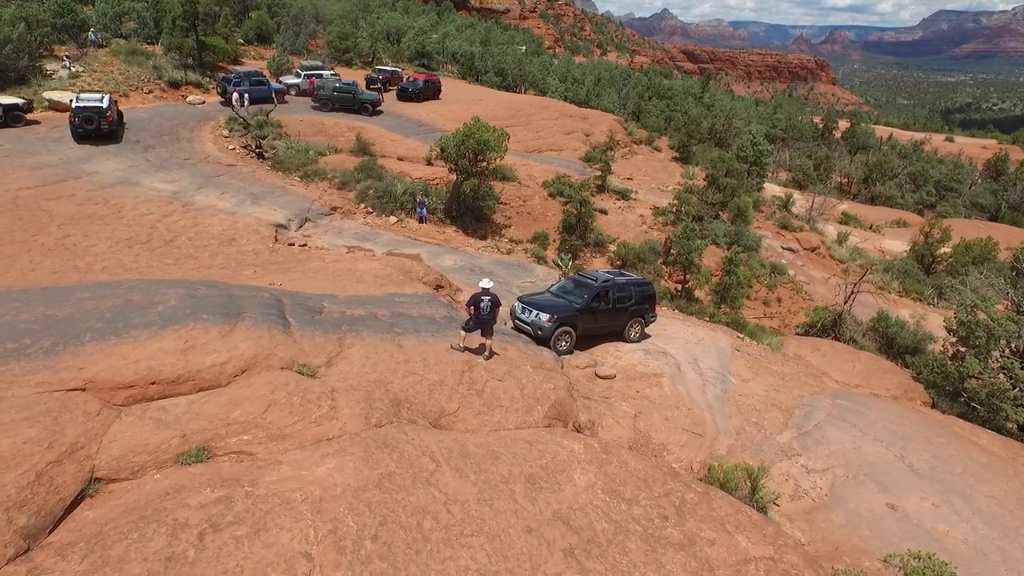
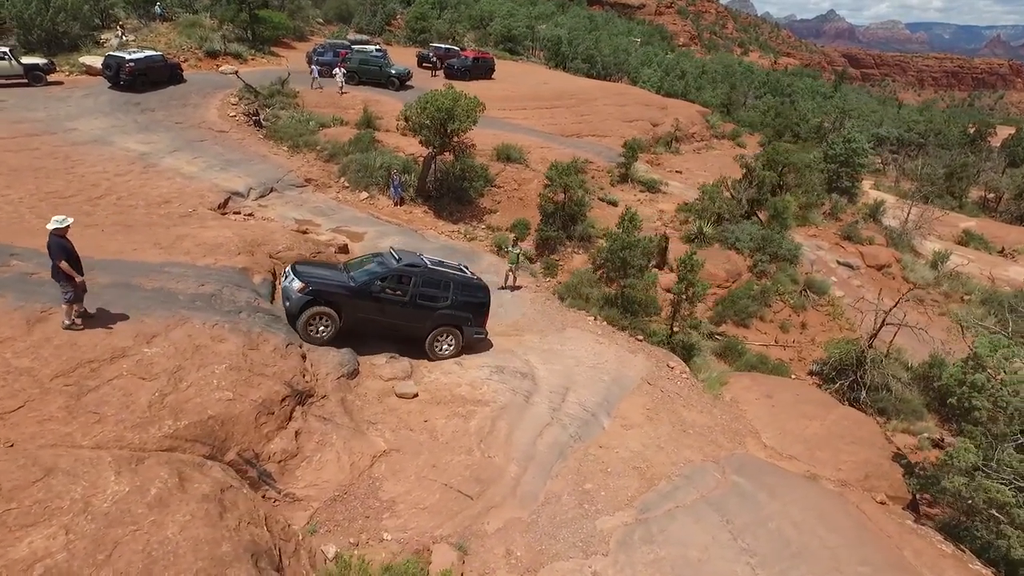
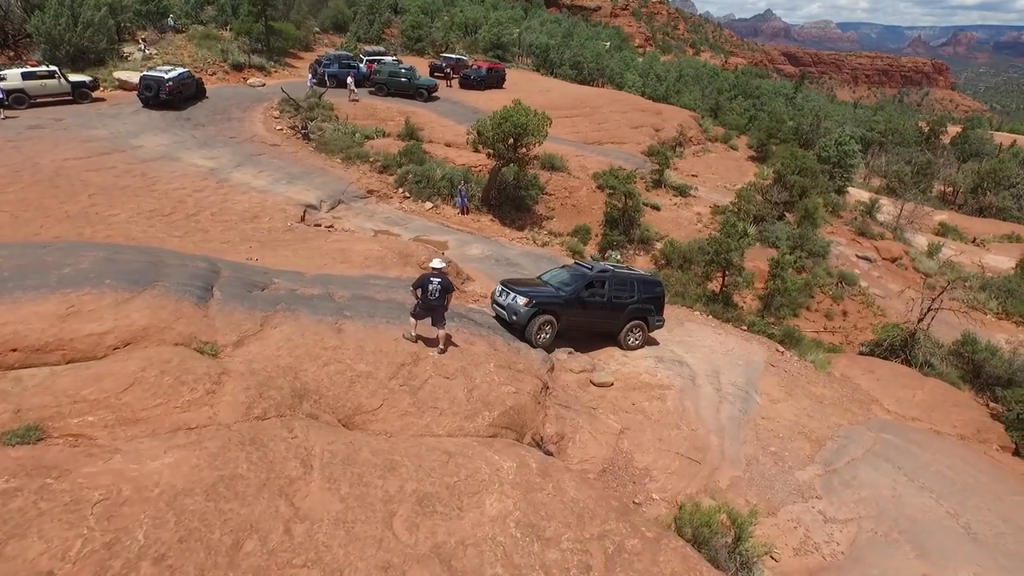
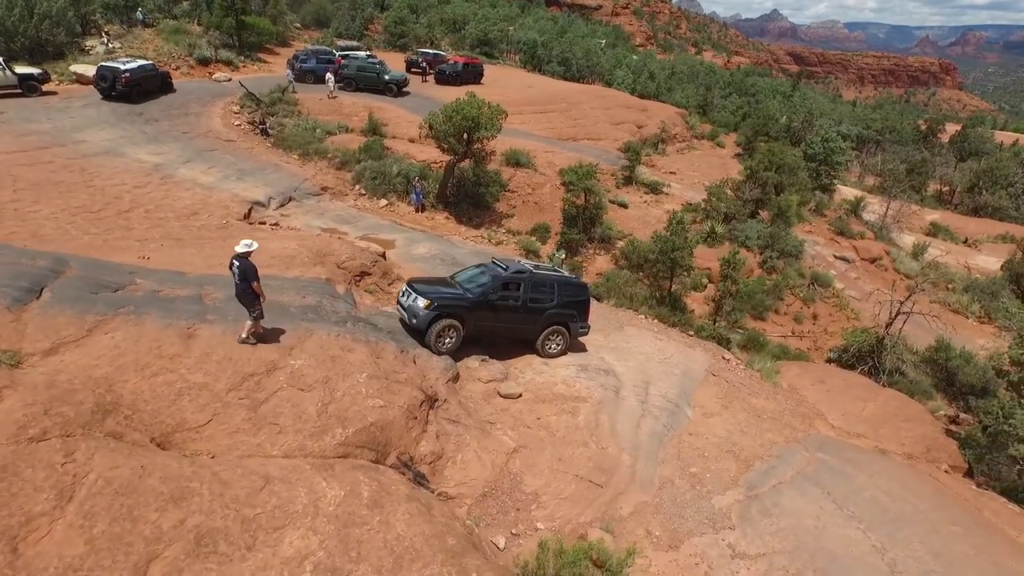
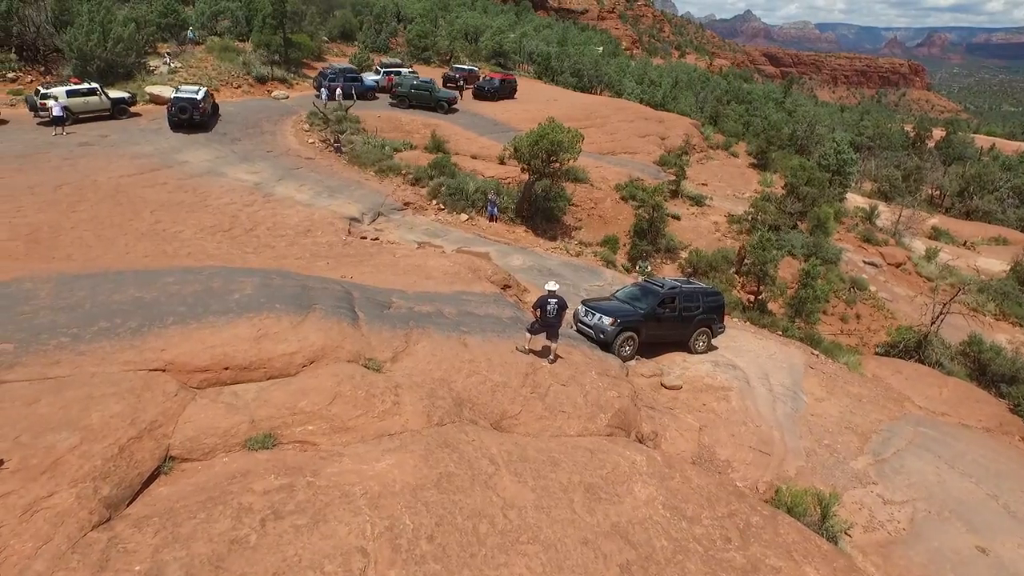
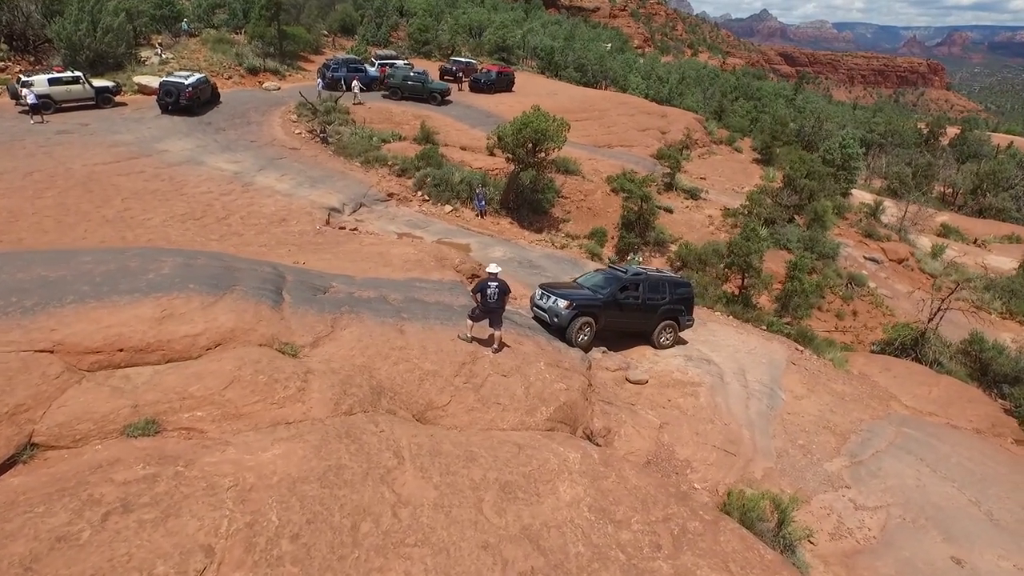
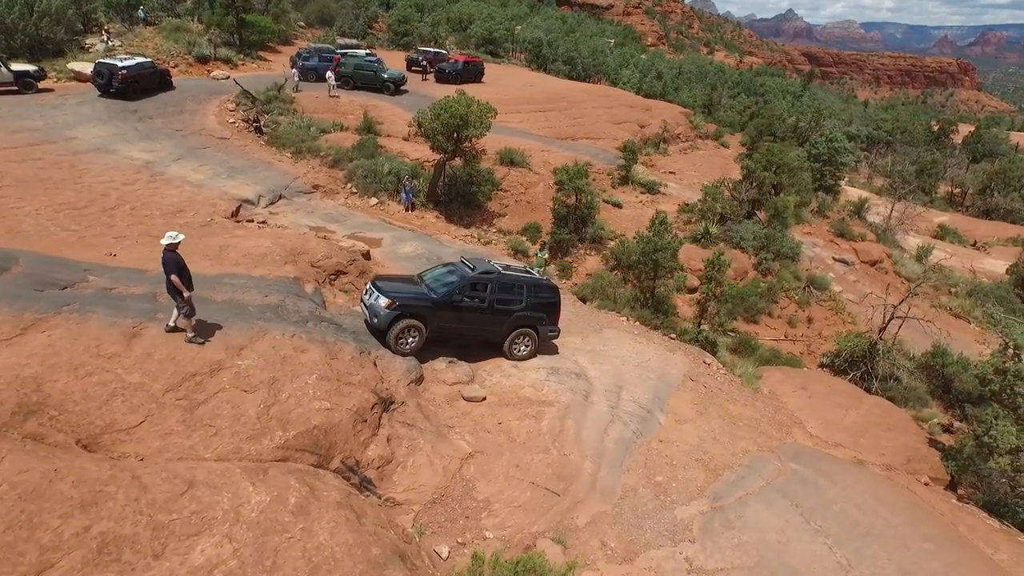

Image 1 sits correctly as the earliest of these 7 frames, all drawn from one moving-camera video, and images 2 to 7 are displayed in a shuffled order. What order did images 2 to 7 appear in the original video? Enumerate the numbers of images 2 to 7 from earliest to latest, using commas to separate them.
5, 6, 3, 4, 7, 2
